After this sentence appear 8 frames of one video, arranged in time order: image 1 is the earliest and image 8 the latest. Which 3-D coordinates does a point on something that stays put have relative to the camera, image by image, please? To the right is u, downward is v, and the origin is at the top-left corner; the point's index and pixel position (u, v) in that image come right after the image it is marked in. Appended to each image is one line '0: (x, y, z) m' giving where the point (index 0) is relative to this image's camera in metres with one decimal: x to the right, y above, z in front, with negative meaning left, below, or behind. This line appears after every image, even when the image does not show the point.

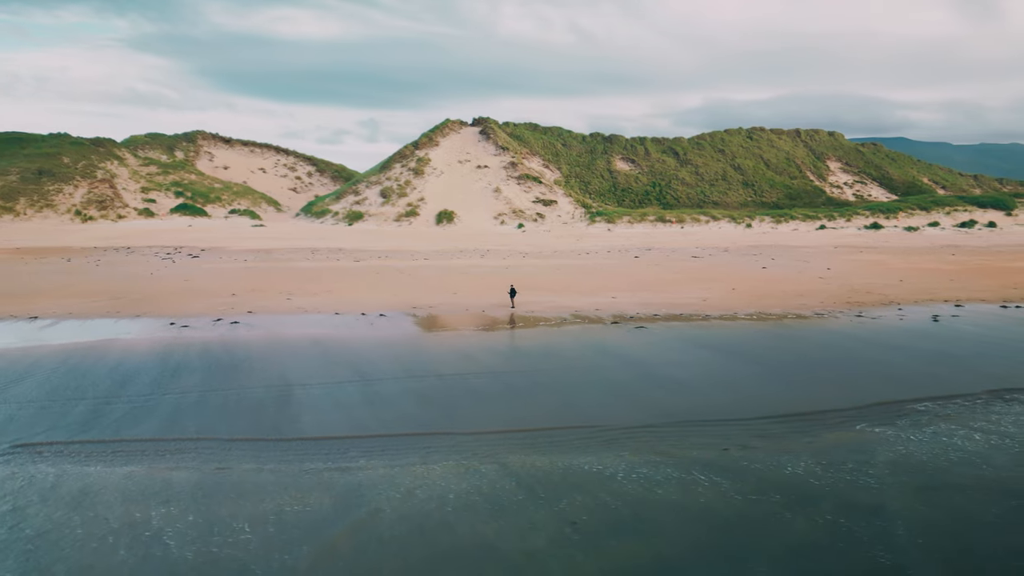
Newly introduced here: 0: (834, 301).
0: (+6.3, -0.2, +14.6) m
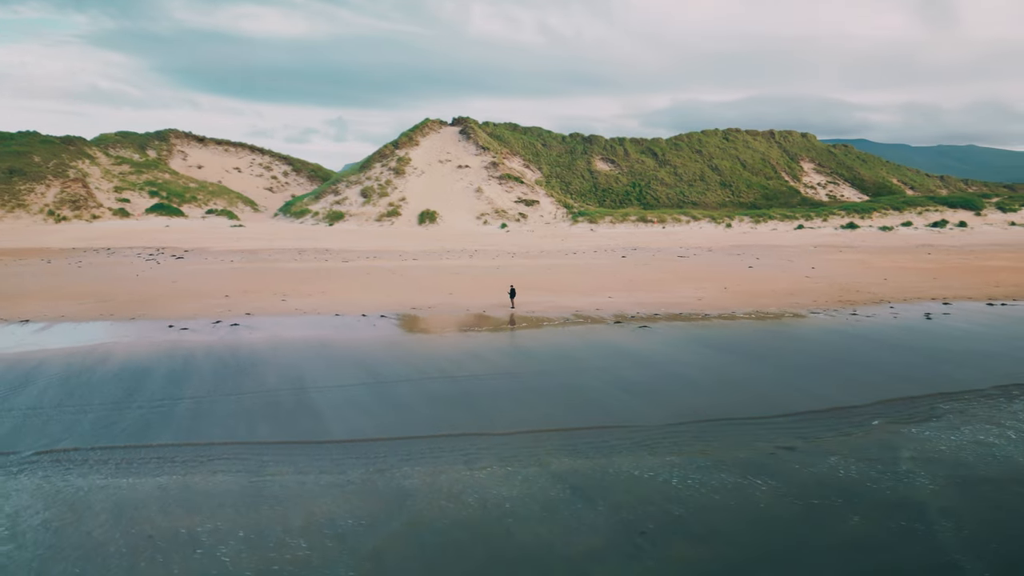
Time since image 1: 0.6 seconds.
0: (+6.2, -0.2, +14.8) m
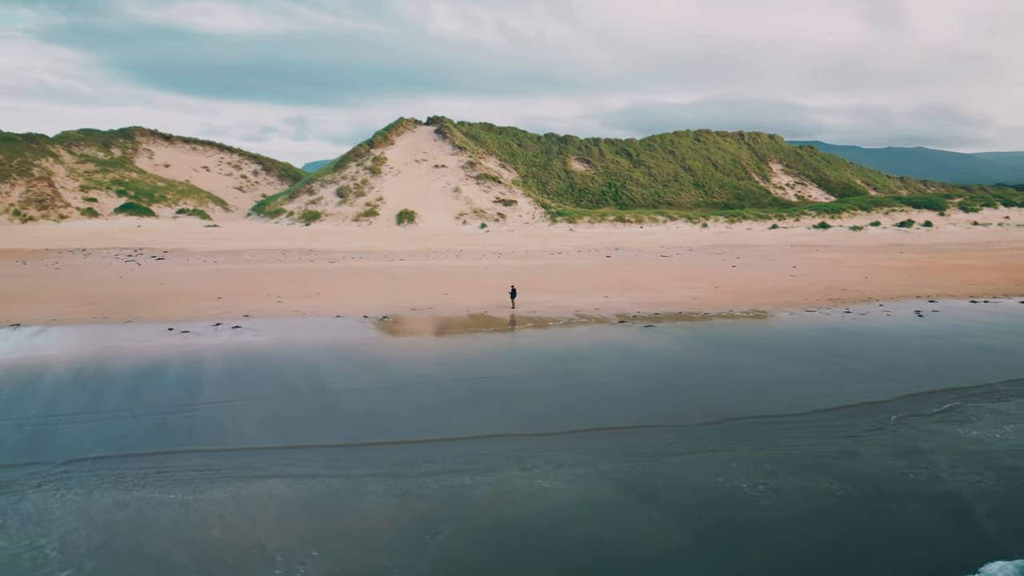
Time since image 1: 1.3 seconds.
0: (+6.1, -0.2, +15.1) m
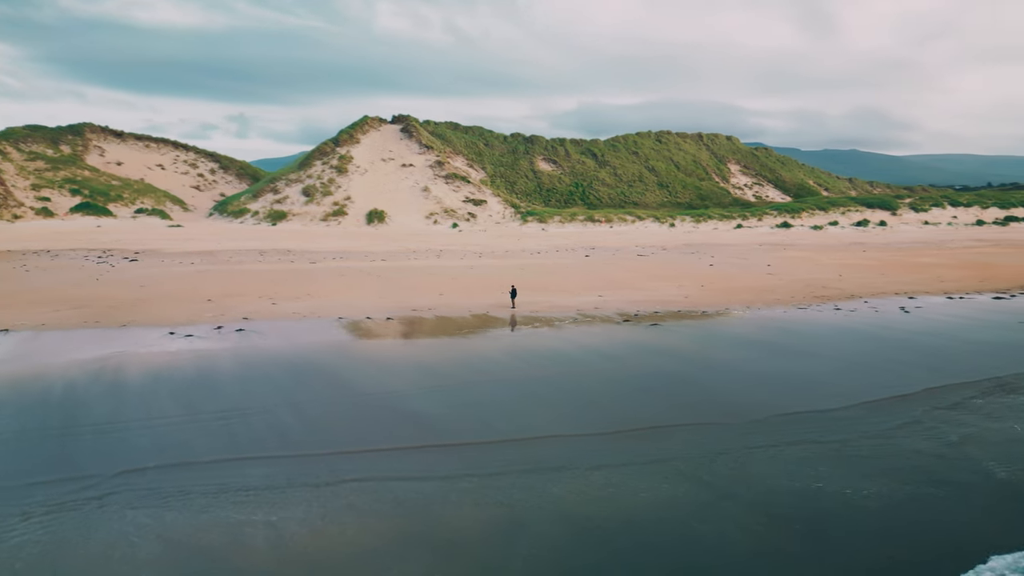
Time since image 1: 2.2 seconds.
0: (+6.0, -0.1, +15.4) m
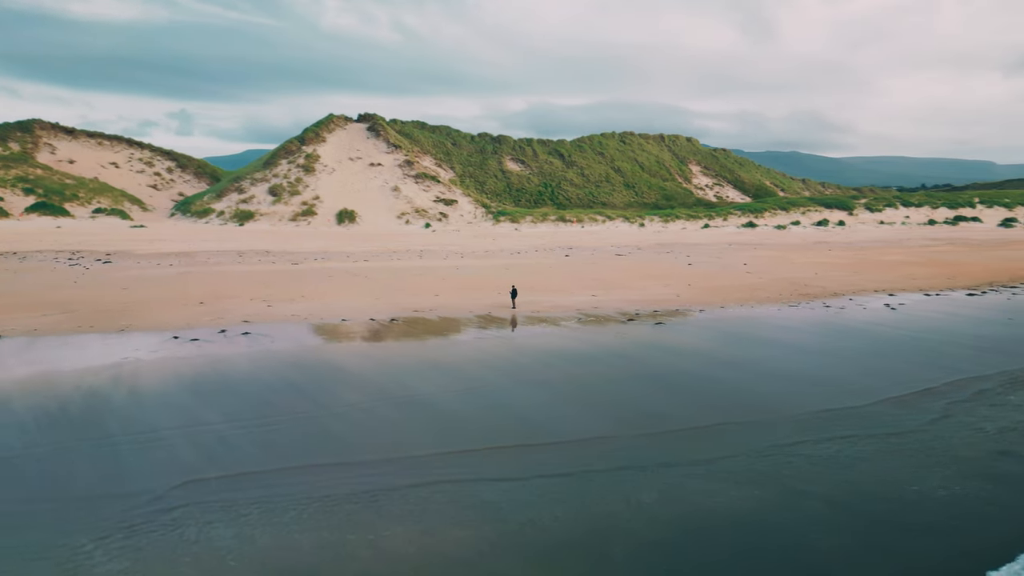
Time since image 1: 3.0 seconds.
0: (+5.8, -0.1, +15.8) m
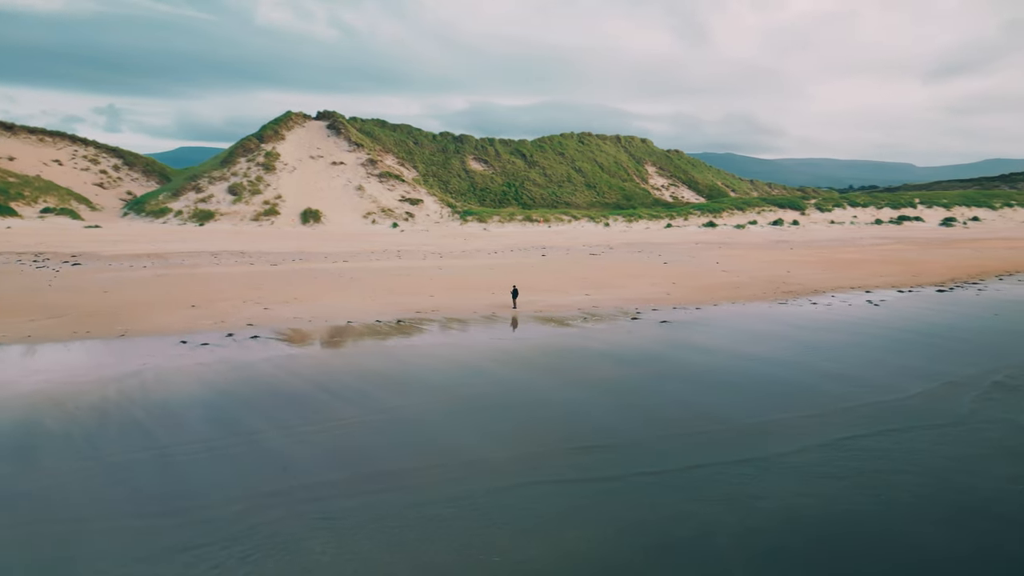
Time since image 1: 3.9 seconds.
0: (+5.6, -0.1, +16.1) m
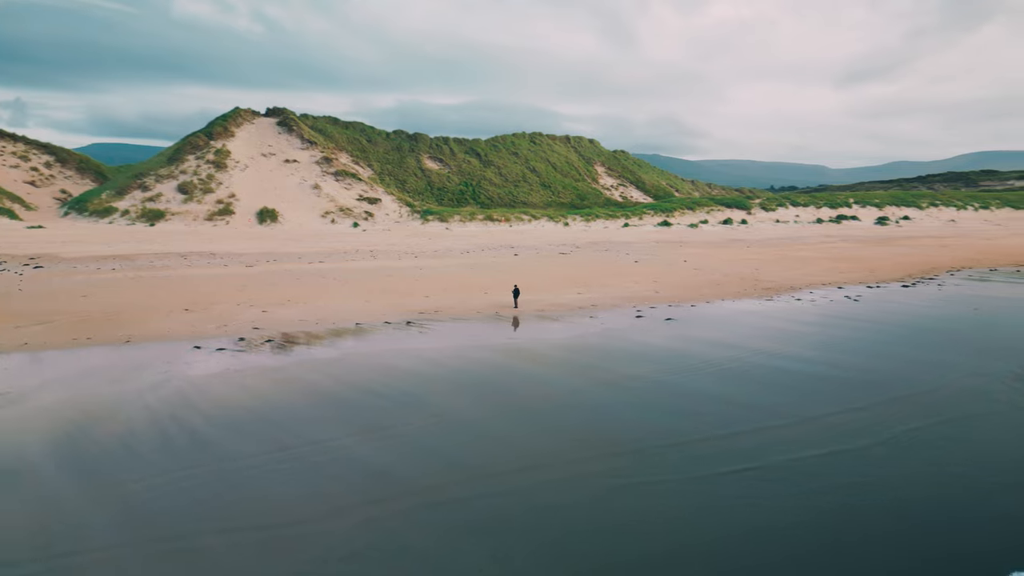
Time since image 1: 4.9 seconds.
0: (+5.3, 0.0, +16.5) m
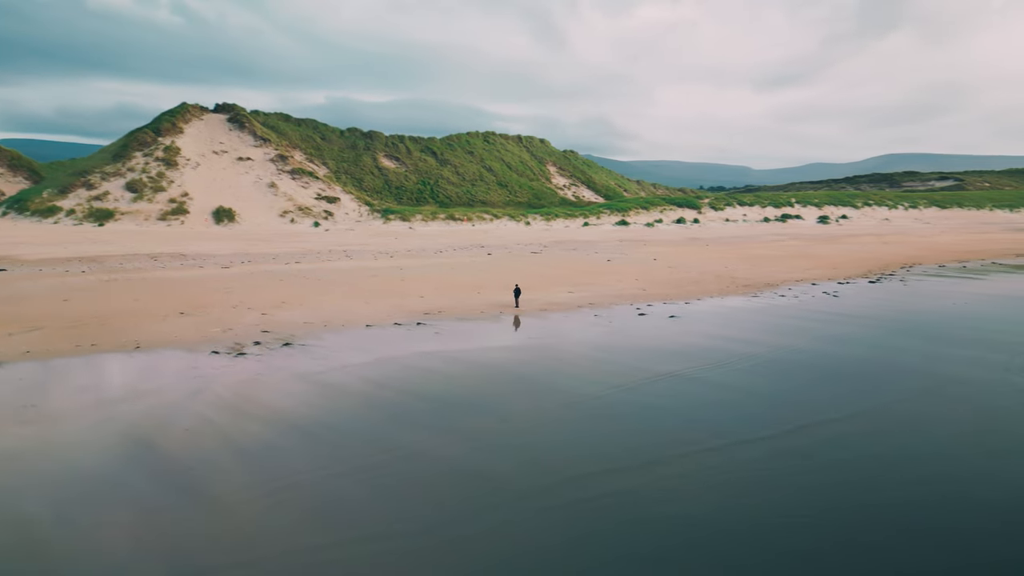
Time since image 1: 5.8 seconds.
0: (+5.0, +0.1, +16.9) m
